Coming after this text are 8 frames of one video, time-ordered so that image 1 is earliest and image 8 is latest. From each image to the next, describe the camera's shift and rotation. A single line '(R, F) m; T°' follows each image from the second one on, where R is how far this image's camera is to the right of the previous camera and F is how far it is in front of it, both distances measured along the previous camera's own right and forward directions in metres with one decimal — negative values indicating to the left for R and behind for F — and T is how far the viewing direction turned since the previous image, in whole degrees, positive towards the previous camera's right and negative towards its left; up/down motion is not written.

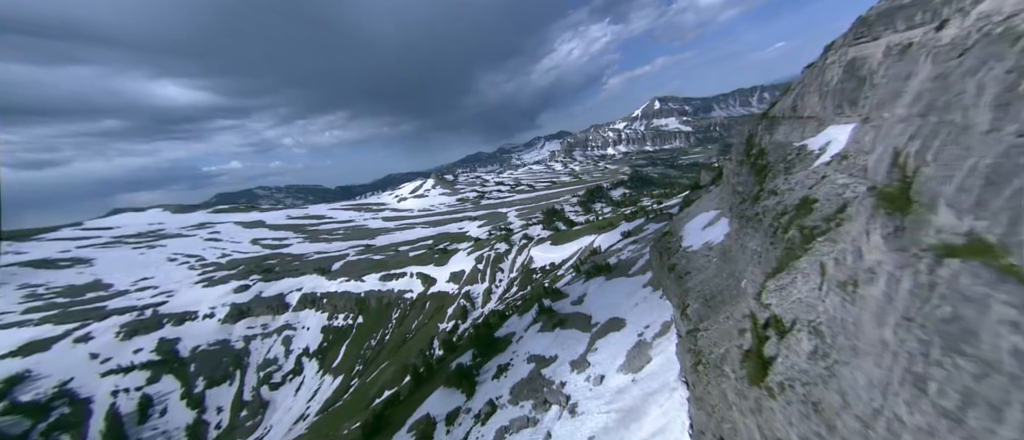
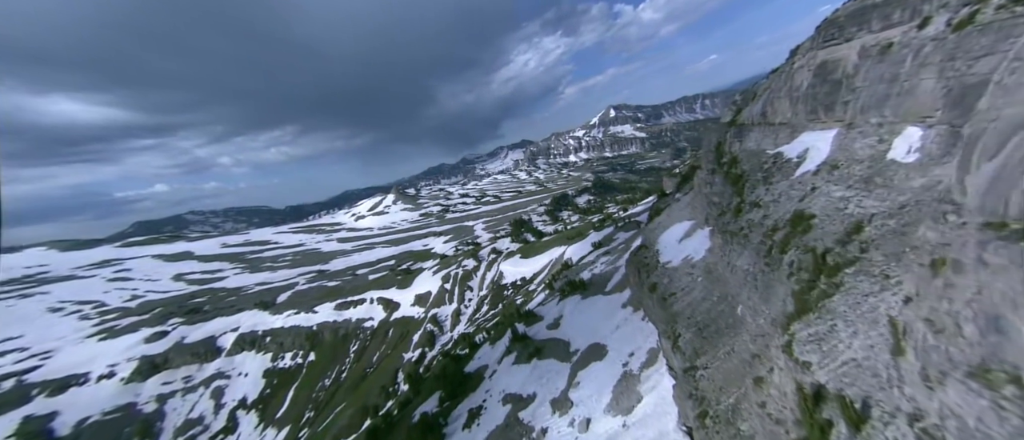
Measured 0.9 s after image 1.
(+0.3, +3.7) m; +6°
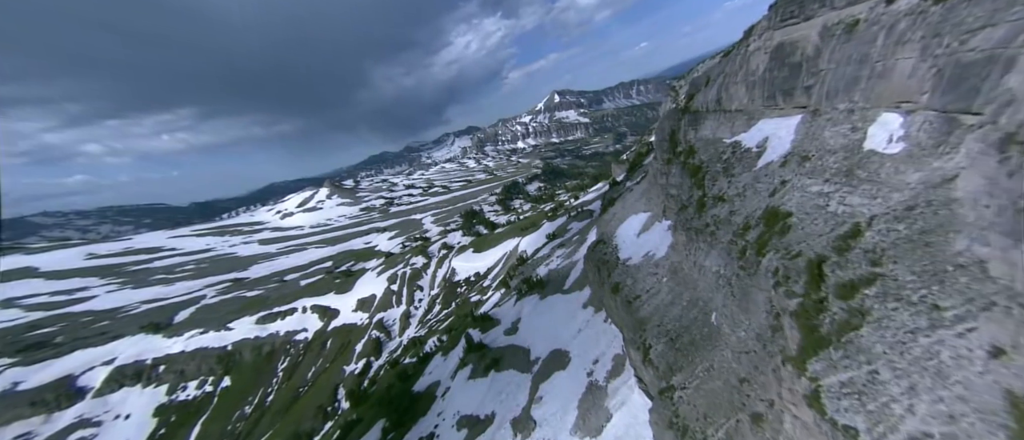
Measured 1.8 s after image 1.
(+0.4, +3.8) m; +9°
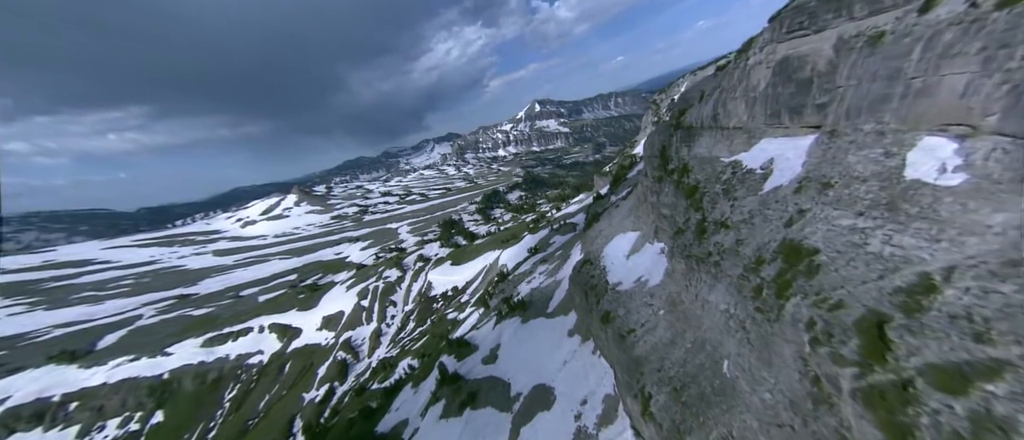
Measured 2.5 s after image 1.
(0.0, +3.0) m; +4°
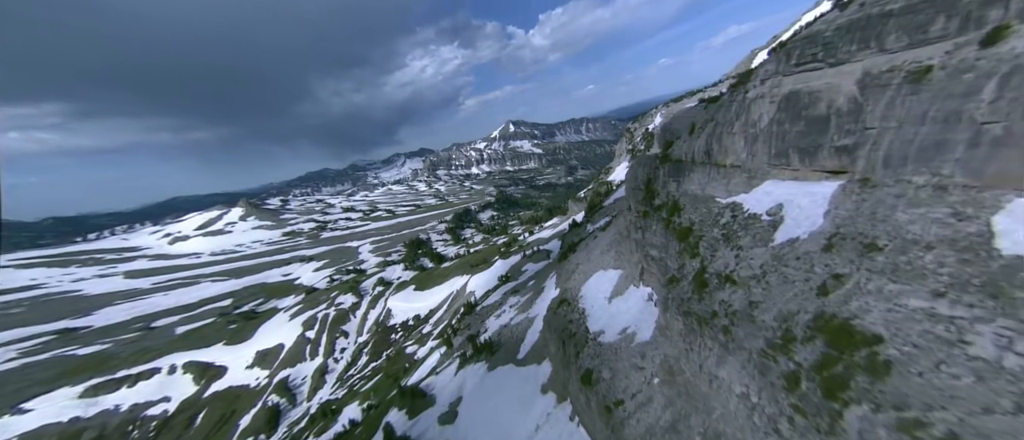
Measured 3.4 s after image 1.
(+0.2, +4.1) m; +5°
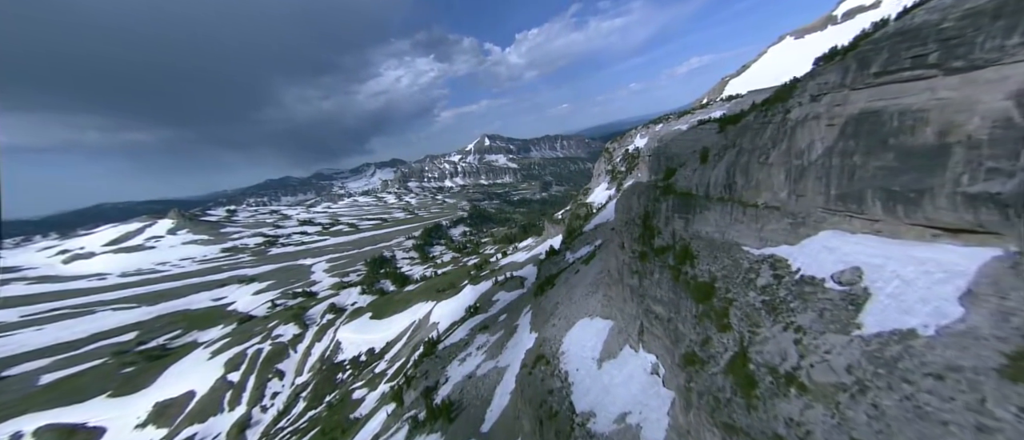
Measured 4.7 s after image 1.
(+0.6, +6.5) m; +5°
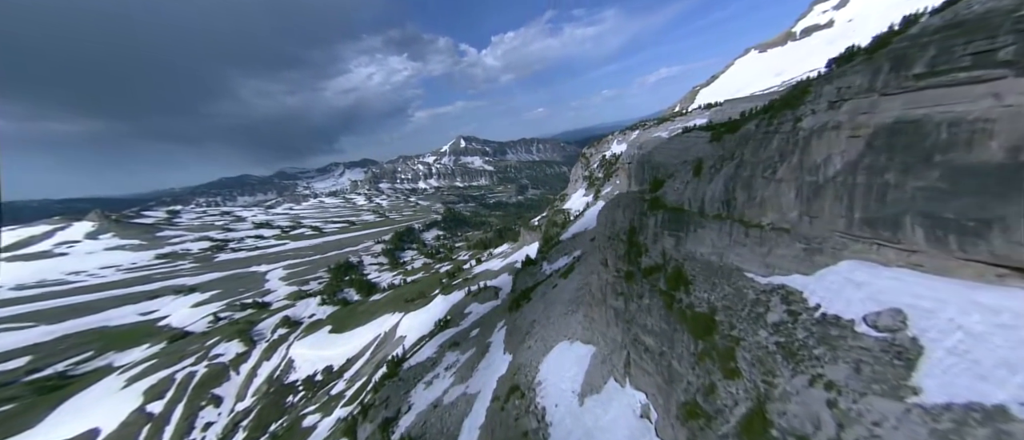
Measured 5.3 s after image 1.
(+0.4, +3.2) m; +4°
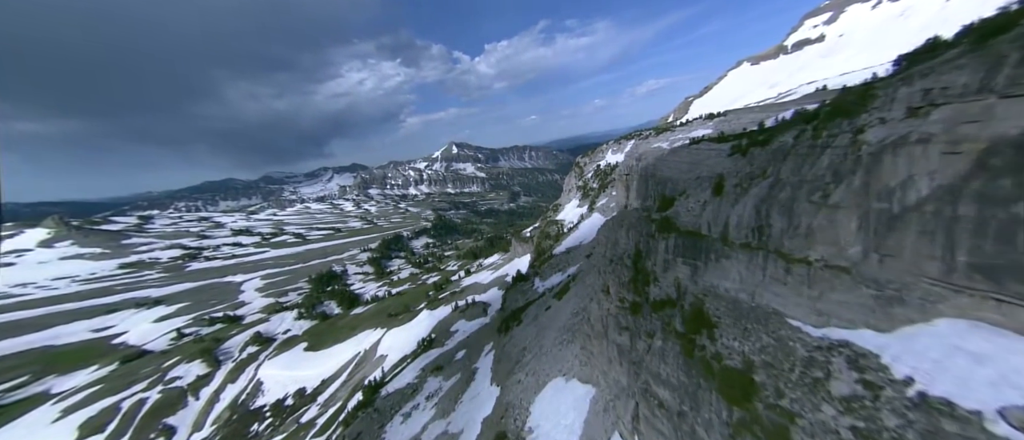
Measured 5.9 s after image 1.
(+0.2, +3.5) m; +1°
